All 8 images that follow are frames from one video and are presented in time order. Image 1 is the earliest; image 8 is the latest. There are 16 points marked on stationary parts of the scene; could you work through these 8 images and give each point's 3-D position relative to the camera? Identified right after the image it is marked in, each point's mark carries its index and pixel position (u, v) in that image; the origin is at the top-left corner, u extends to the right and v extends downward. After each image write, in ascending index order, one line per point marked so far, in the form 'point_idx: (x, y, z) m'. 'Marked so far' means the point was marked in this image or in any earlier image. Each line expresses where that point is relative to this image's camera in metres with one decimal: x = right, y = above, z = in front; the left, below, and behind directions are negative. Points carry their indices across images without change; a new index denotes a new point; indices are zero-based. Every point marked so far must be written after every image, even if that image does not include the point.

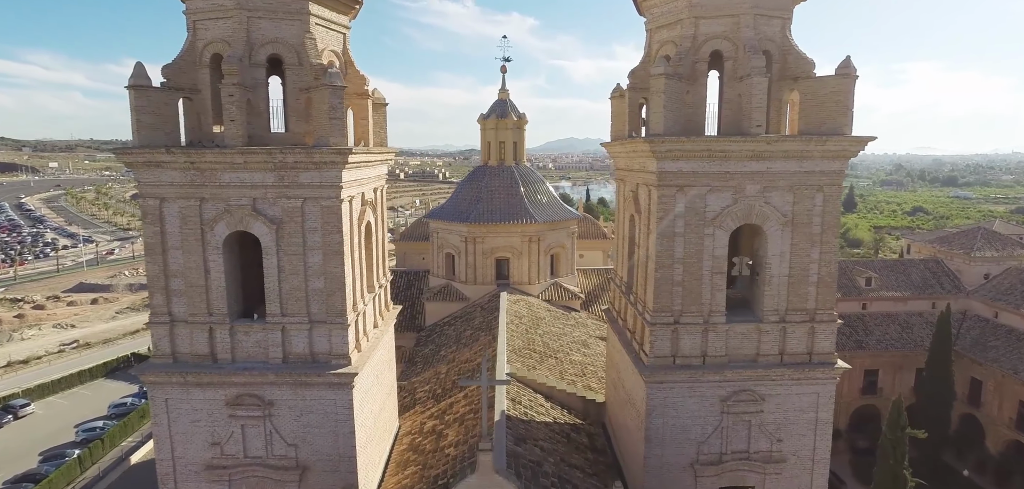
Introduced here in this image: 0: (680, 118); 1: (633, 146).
0: (+2.8, +2.1, +9.2) m
1: (+2.1, +1.7, +9.6) m
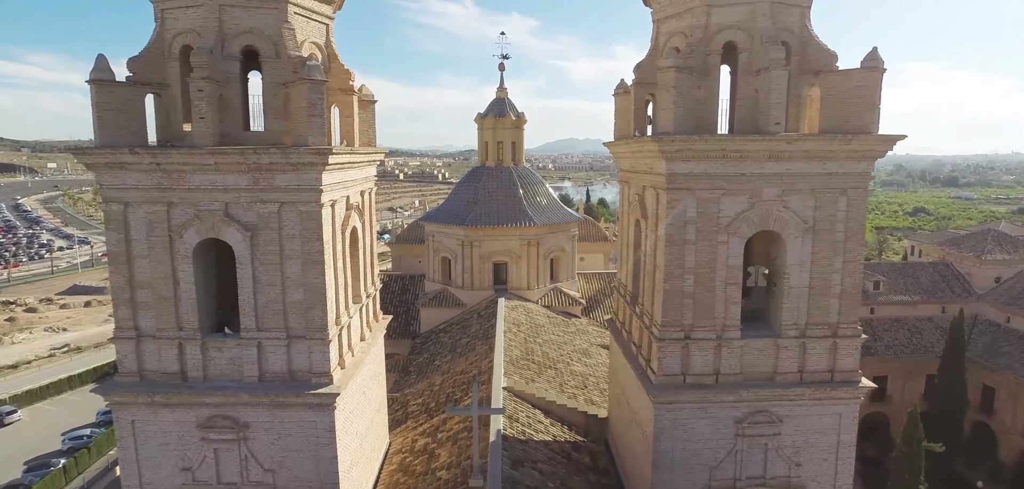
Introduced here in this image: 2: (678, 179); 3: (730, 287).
0: (+2.7, +2.0, +8.4) m
1: (+2.0, +1.6, +8.8) m
2: (+2.4, +0.9, +8.1) m
3: (+3.3, -0.6, +8.4) m
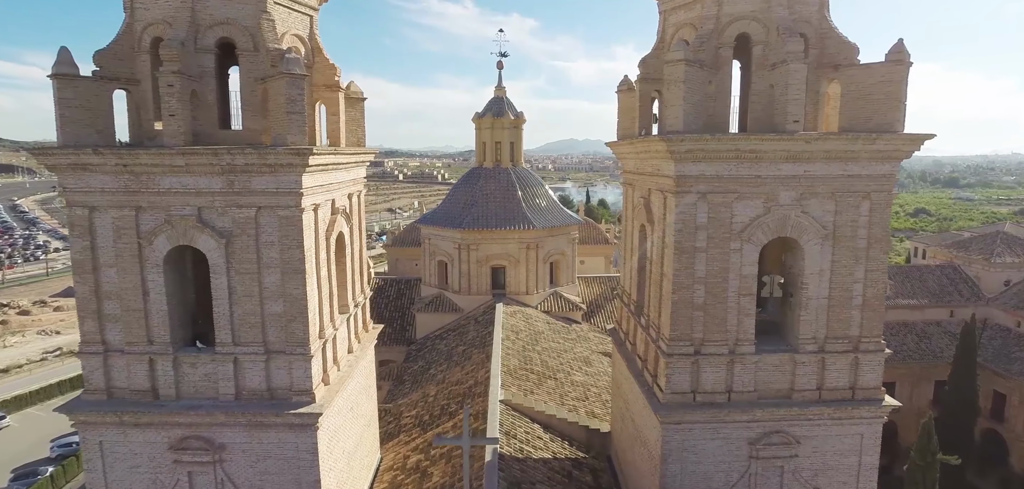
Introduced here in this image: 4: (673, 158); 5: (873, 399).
0: (+2.6, +1.8, +7.8) m
1: (+2.0, +1.5, +8.2) m
2: (+2.3, +0.8, +7.5) m
3: (+3.2, -0.7, +7.8) m
4: (+2.1, +1.2, +7.5) m
5: (+5.2, -2.2, +8.0) m
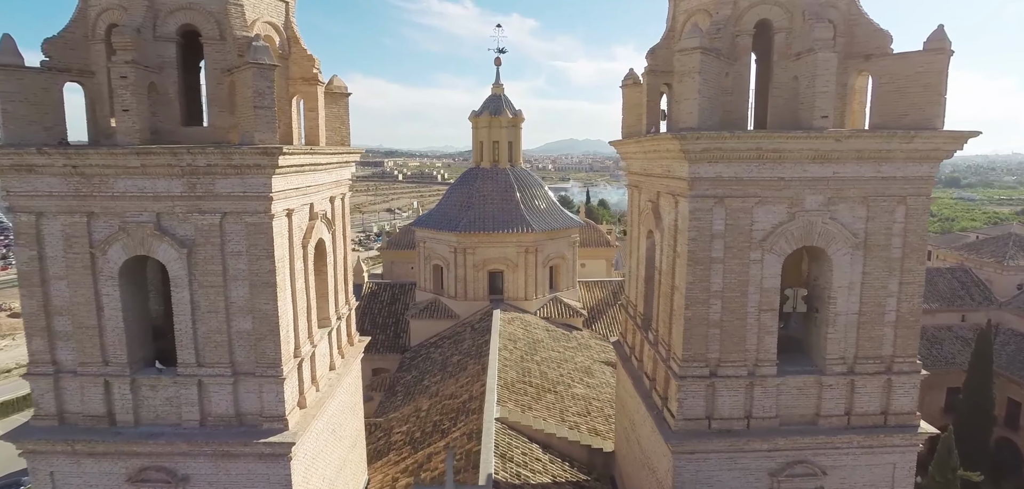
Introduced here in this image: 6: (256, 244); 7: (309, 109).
0: (+2.6, +1.7, +7.0) m
1: (+1.9, +1.3, +7.4) m
2: (+2.3, +0.7, +6.7) m
3: (+3.2, -0.9, +7.0) m
4: (+2.1, +1.0, +6.7) m
5: (+5.1, -2.3, +7.3) m
6: (-3.1, 0.0, +6.8) m
7: (-3.0, +2.0, +8.3) m
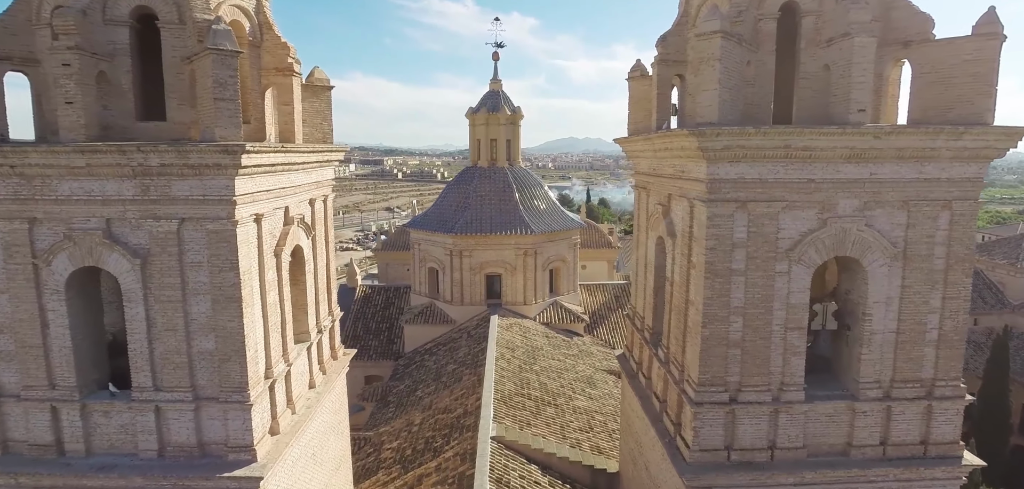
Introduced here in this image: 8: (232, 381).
0: (+2.5, +1.6, +6.2) m
1: (+1.8, +1.2, +6.7) m
2: (+2.2, +0.6, +5.9) m
3: (+3.1, -1.0, +6.2) m
4: (+2.0, +0.9, +5.9) m
5: (+5.1, -2.5, +6.5) m
6: (-3.2, -0.1, +6.0) m
7: (-3.1, +1.9, +7.6) m
8: (-3.1, -1.5, +6.3) m
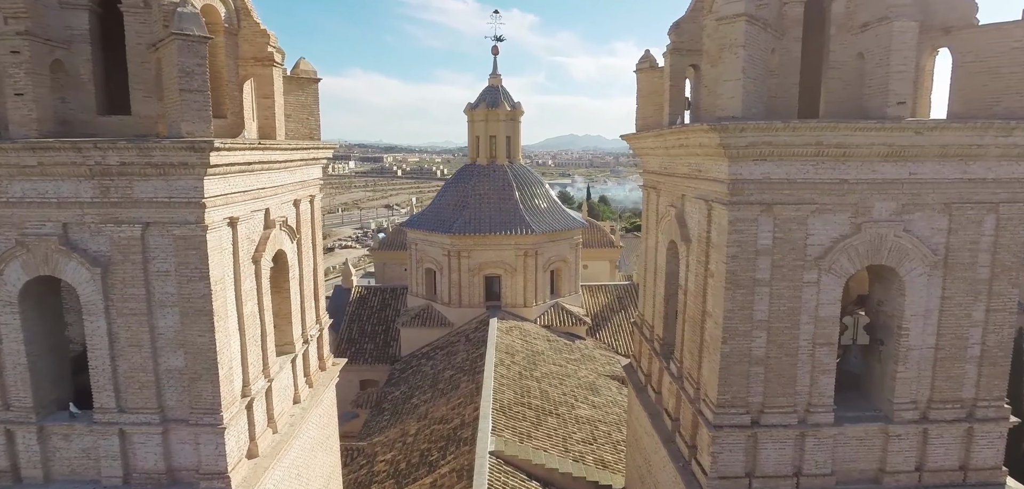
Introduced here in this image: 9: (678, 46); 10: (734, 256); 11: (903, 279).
0: (+2.5, +1.5, +5.6) m
1: (+1.8, +1.2, +6.1) m
2: (+2.2, +0.5, +5.3) m
3: (+3.1, -1.1, +5.7) m
4: (+2.0, +0.8, +5.3) m
5: (+5.1, -2.5, +5.9) m
6: (-3.2, -0.2, +5.5) m
7: (-3.1, +1.9, +7.0) m
8: (-3.1, -1.6, +5.7) m
9: (+2.0, +2.4, +6.8) m
10: (+2.2, -0.1, +5.4) m
11: (+3.9, -0.3, +5.6) m
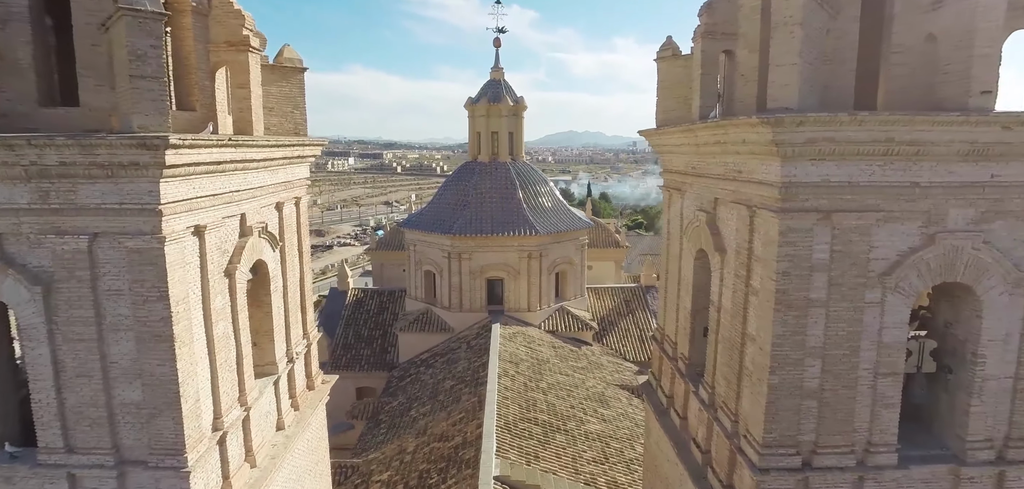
0: (+2.6, +1.4, +4.8) m
1: (+1.9, +1.0, +5.2) m
2: (+2.3, +0.4, +4.5) m
3: (+3.2, -1.2, +4.9) m
4: (+2.1, +0.7, +4.5) m
5: (+5.2, -2.6, +5.1) m
6: (-3.1, -0.3, +4.6) m
7: (-3.0, +1.8, +6.1) m
8: (-3.0, -1.7, +4.9) m
9: (+2.1, +2.3, +6.0) m
10: (+2.3, -0.2, +4.6) m
11: (+4.0, -0.5, +4.8) m
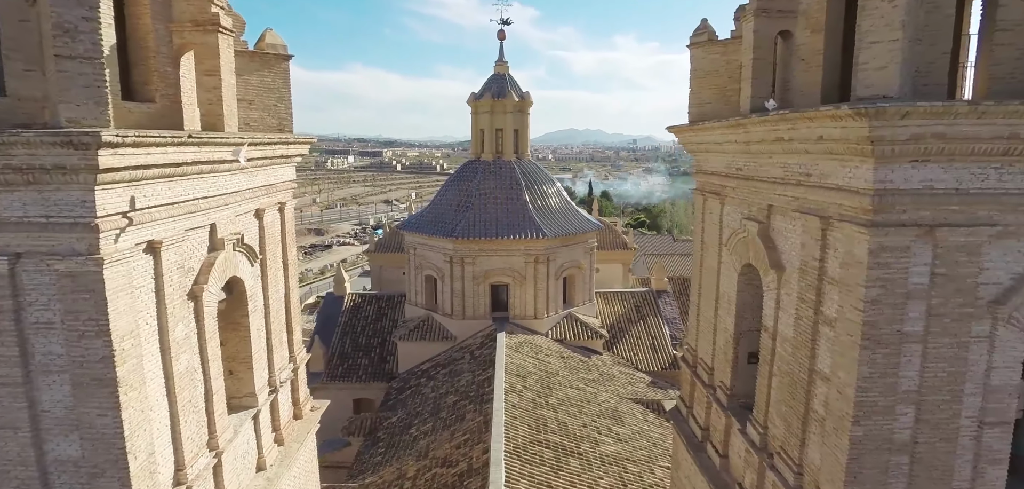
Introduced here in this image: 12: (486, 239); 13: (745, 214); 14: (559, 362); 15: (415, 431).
0: (+2.8, +1.3, +3.9) m
1: (+2.1, +0.9, +4.3) m
2: (+2.5, +0.3, +3.6) m
3: (+3.4, -1.3, +4.0) m
4: (+2.3, +0.6, +3.6) m
5: (+5.3, -2.8, +4.2) m
6: (-2.9, -0.4, +3.7) m
7: (-2.8, +1.6, +5.2) m
8: (-2.9, -1.9, +4.0) m
9: (+2.3, +2.2, +5.1) m
10: (+2.4, -0.4, +3.7) m
11: (+4.2, -0.6, +3.9) m
12: (-0.7, +0.1, +14.9) m
13: (+2.3, +0.3, +5.5) m
14: (+1.2, -3.0, +14.1) m
15: (-2.1, -3.9, +11.8) m
